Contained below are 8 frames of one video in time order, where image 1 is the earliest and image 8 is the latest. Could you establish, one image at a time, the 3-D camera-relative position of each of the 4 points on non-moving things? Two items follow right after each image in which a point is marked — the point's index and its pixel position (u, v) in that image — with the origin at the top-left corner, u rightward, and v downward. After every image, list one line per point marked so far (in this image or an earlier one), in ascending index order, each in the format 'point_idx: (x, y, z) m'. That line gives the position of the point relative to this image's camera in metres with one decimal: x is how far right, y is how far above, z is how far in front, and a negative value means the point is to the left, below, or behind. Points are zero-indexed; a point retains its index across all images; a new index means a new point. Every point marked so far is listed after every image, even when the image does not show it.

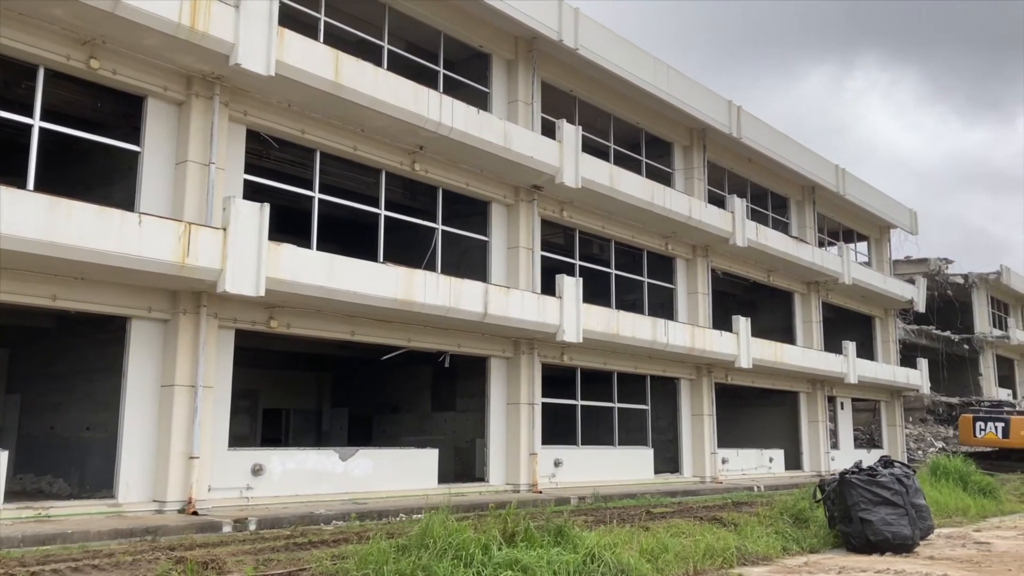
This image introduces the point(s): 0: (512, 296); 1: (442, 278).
0: (0.0, -0.2, +16.0) m
1: (-1.2, +0.2, +14.6) m
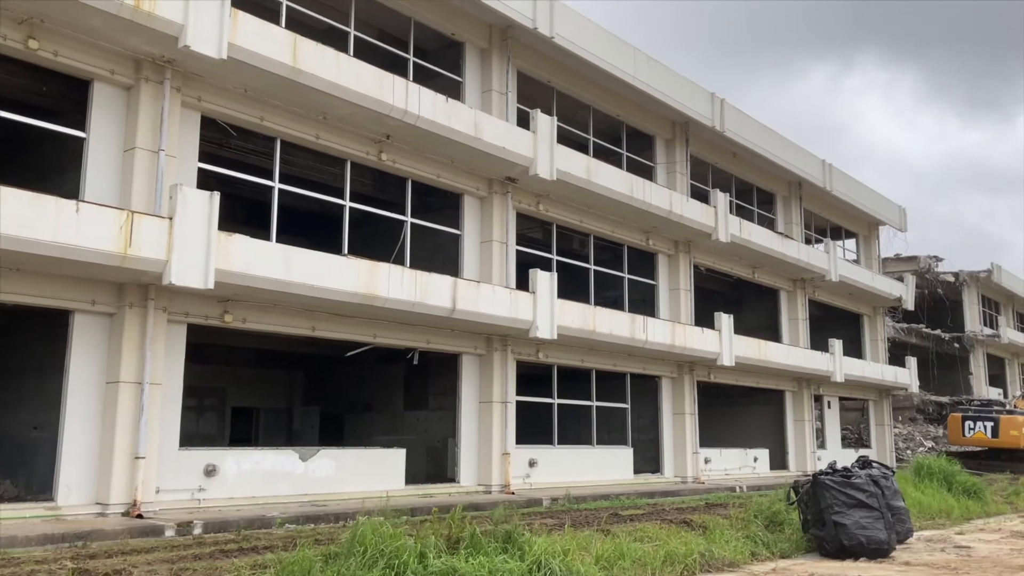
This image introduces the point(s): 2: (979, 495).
0: (-0.6, -0.1, +15.4) m
1: (-1.8, +0.3, +14.1) m
2: (+9.4, -4.2, +17.0) m
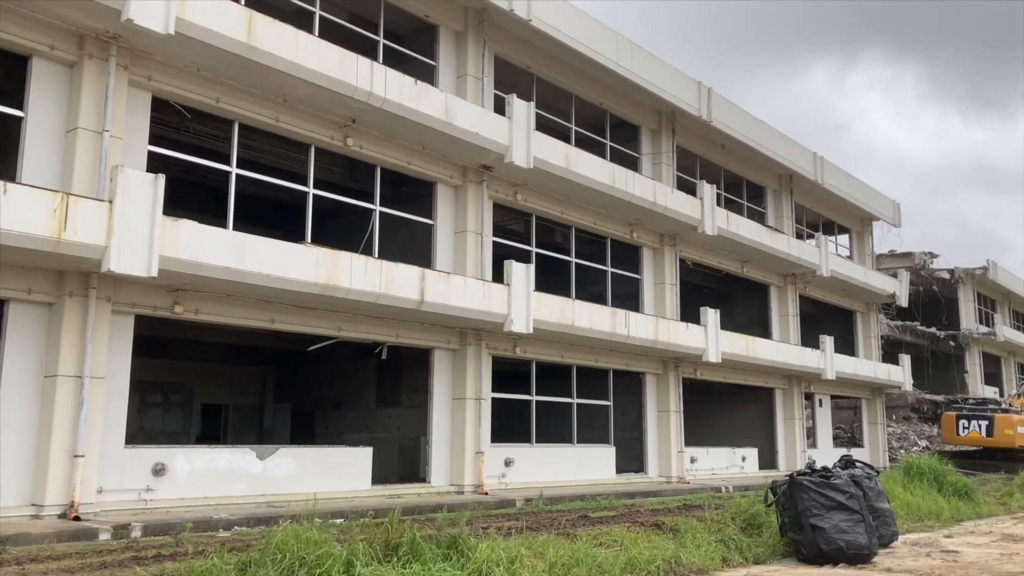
0: (-1.1, +0.1, +14.8) m
1: (-2.3, +0.4, +13.5) m
2: (+8.9, -4.0, +16.3) m
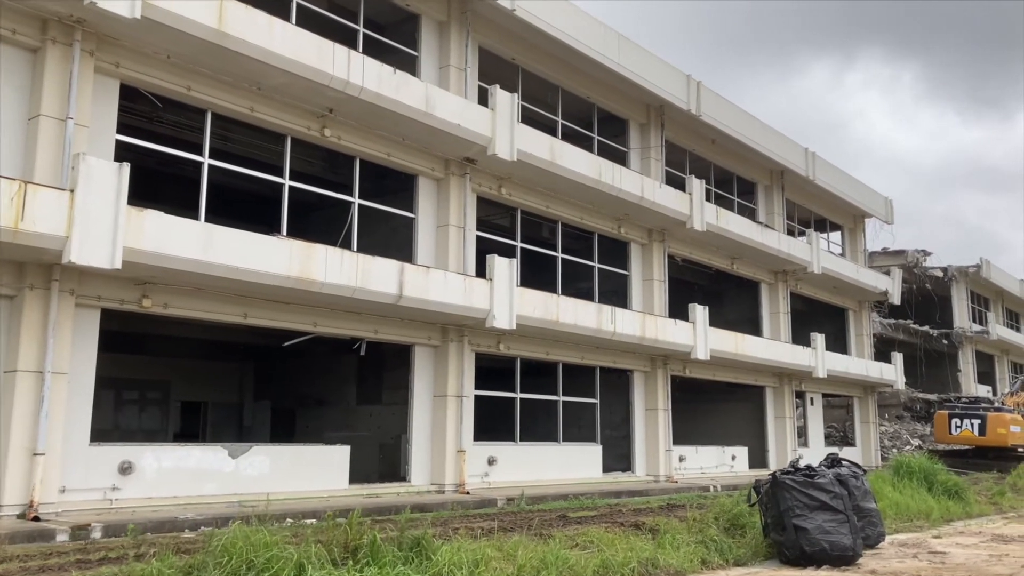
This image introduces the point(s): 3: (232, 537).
0: (-1.4, +0.2, +14.5) m
1: (-2.6, +0.5, +13.1) m
2: (+8.6, -4.0, +16.1) m
3: (-2.0, -1.8, +6.1) m
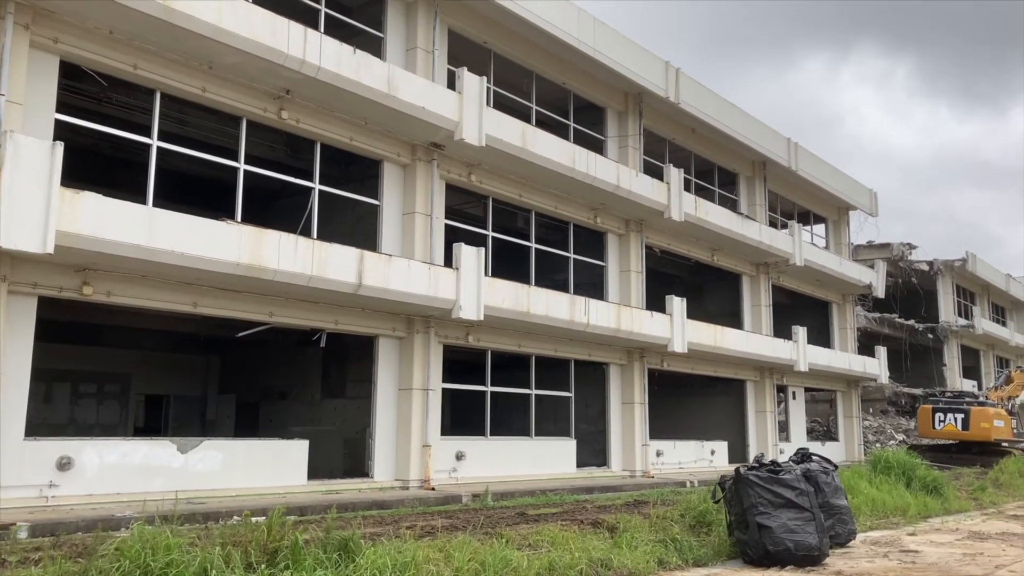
0: (-1.9, +0.4, +14.0) m
1: (-3.2, +0.7, +12.6) m
2: (+8.0, -3.8, +15.7) m
3: (-2.5, -1.7, +5.6) m
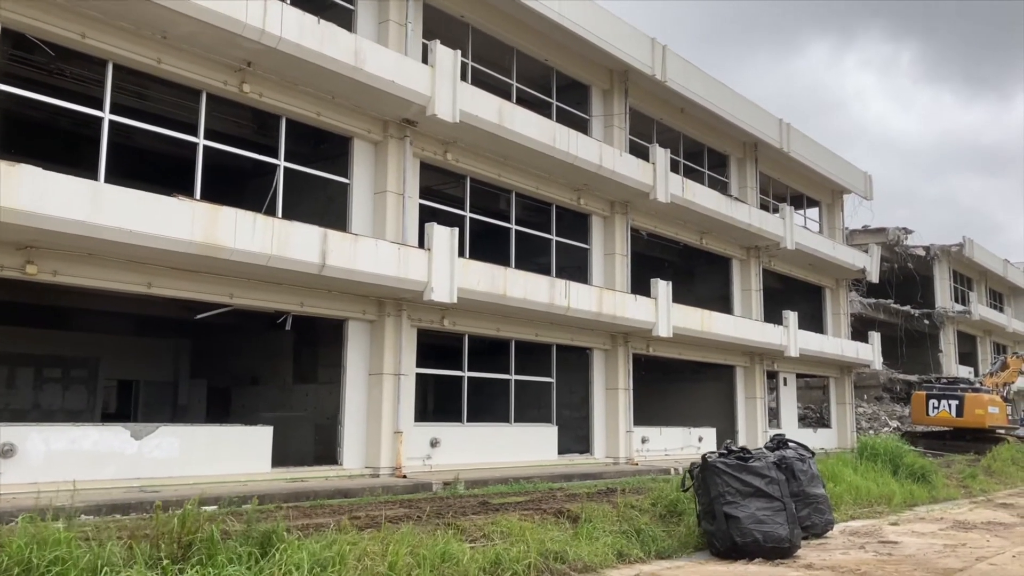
0: (-2.4, +0.7, +13.4) m
1: (-3.6, +1.0, +12.1) m
2: (+7.5, -3.4, +15.2) m
3: (-3.0, -1.5, +5.1) m
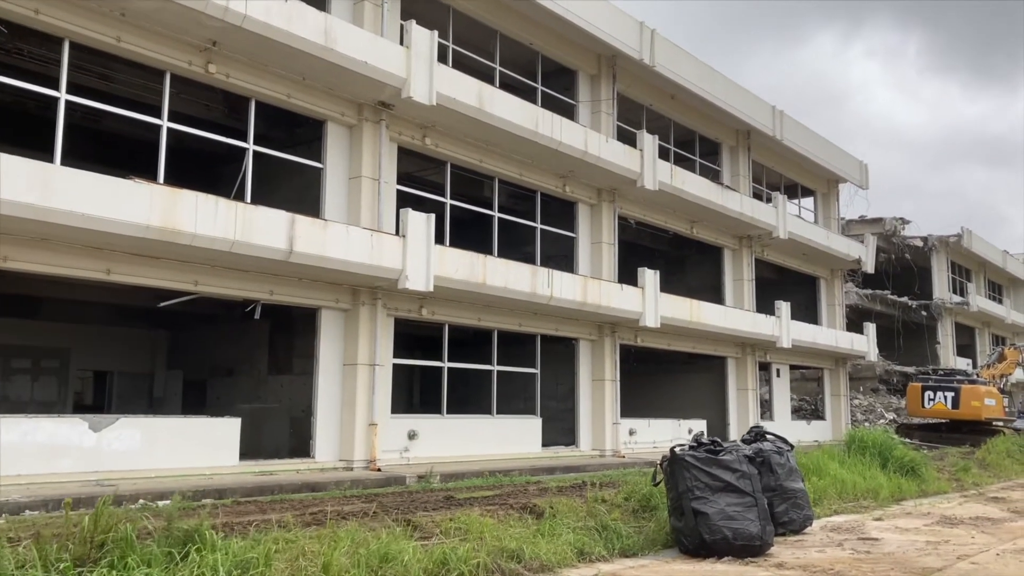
0: (-2.8, +0.9, +13.0) m
1: (-4.0, +1.2, +11.6) m
2: (+7.1, -3.2, +14.8) m
3: (-3.4, -1.4, +4.7) m
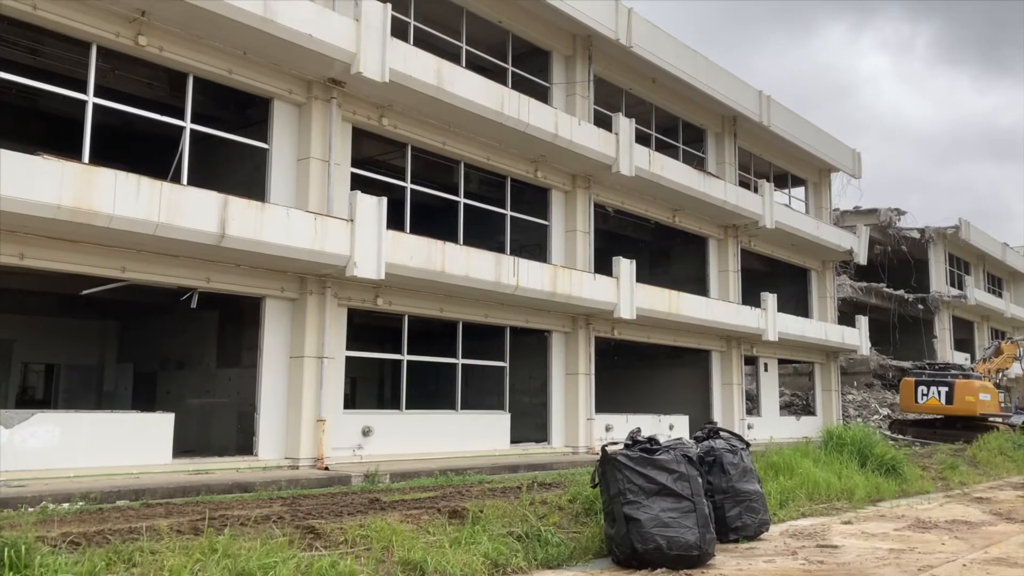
0: (-3.5, +1.1, +12.2) m
1: (-4.7, +1.4, +10.8) m
2: (+6.4, -3.0, +14.0) m
3: (-4.1, -1.2, +3.9) m
